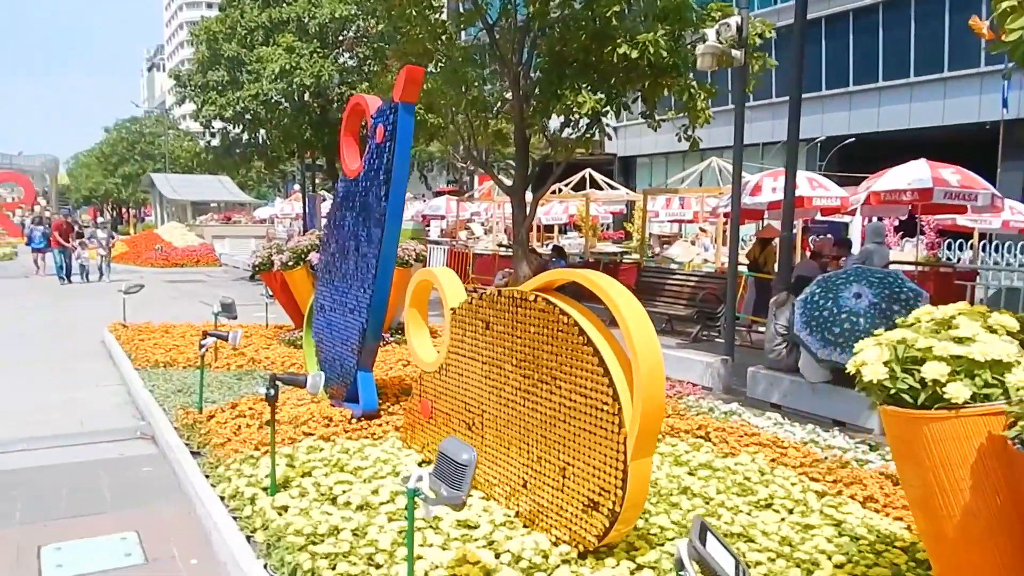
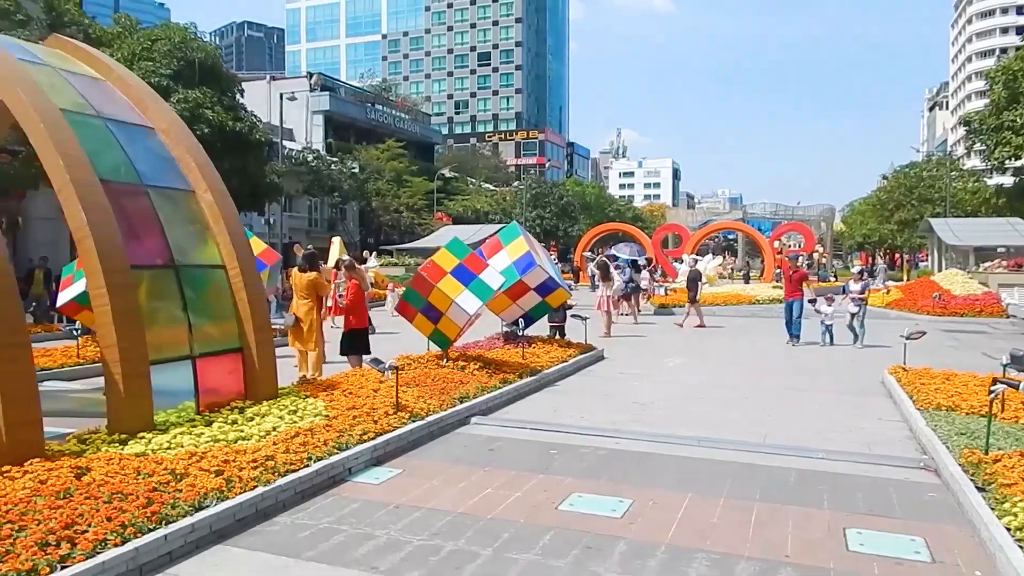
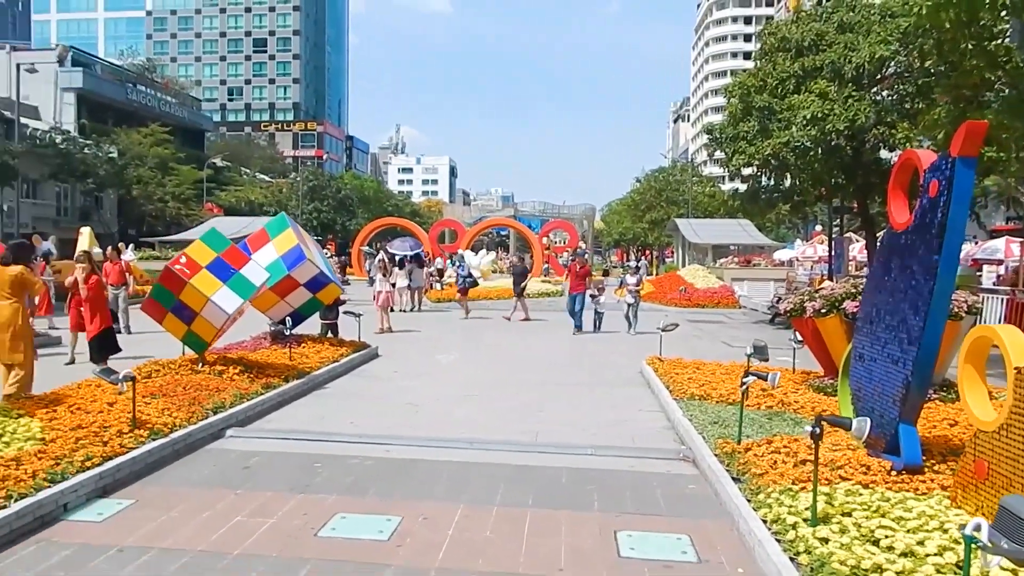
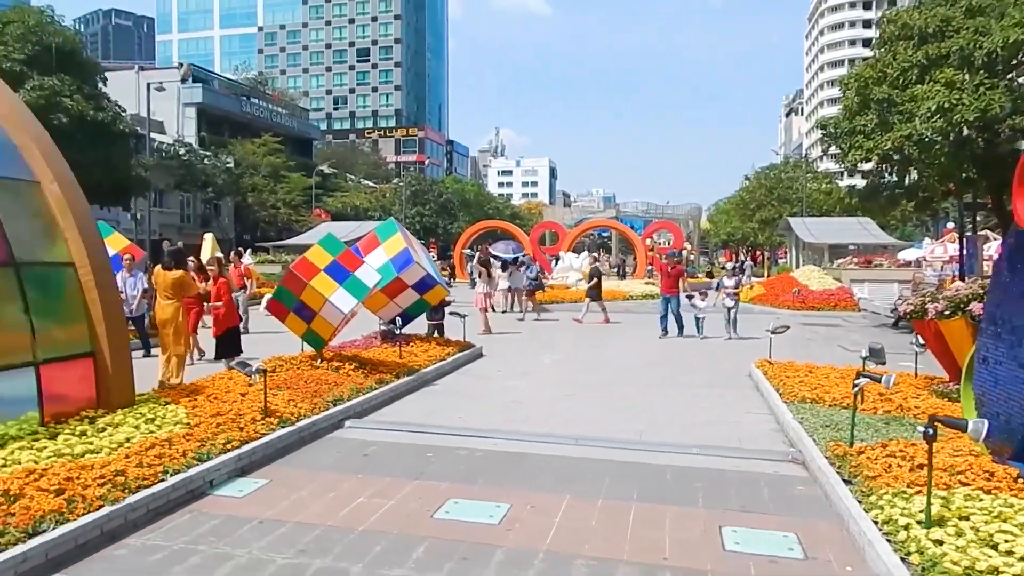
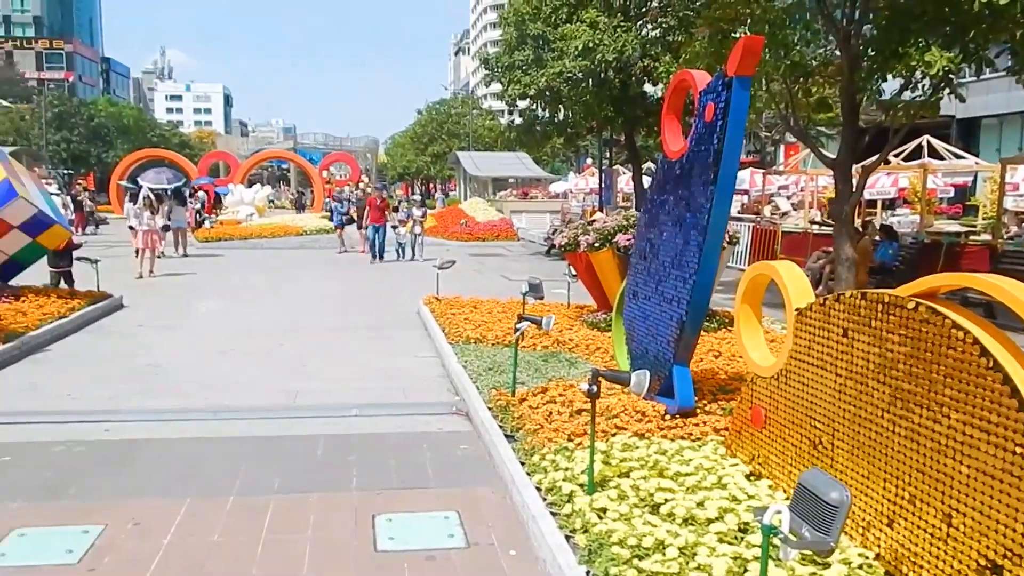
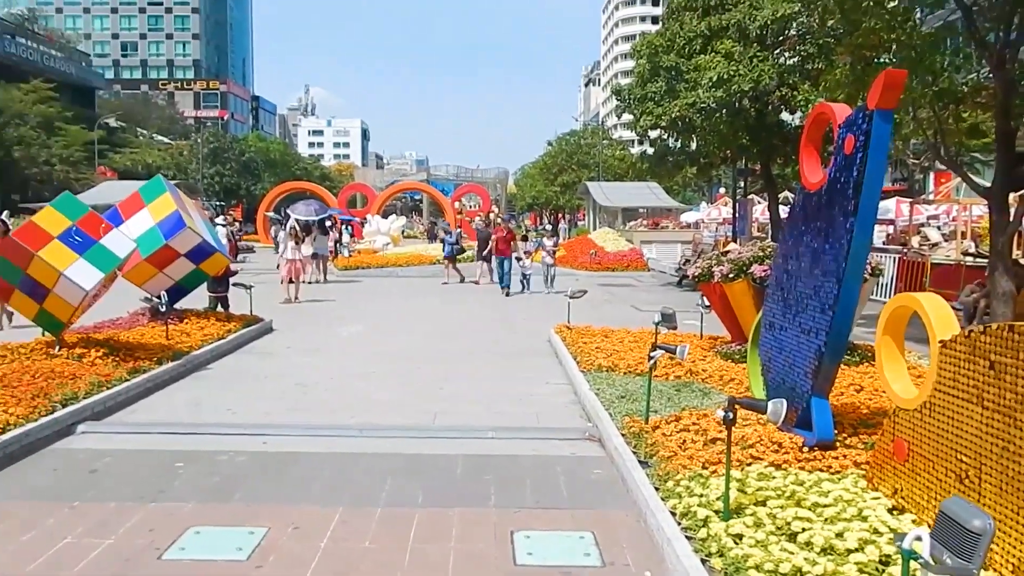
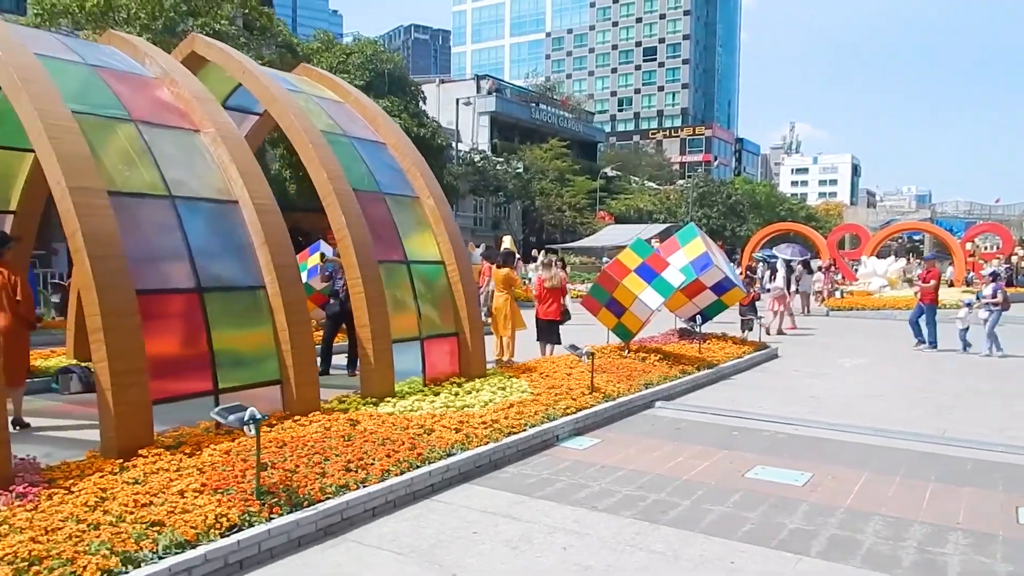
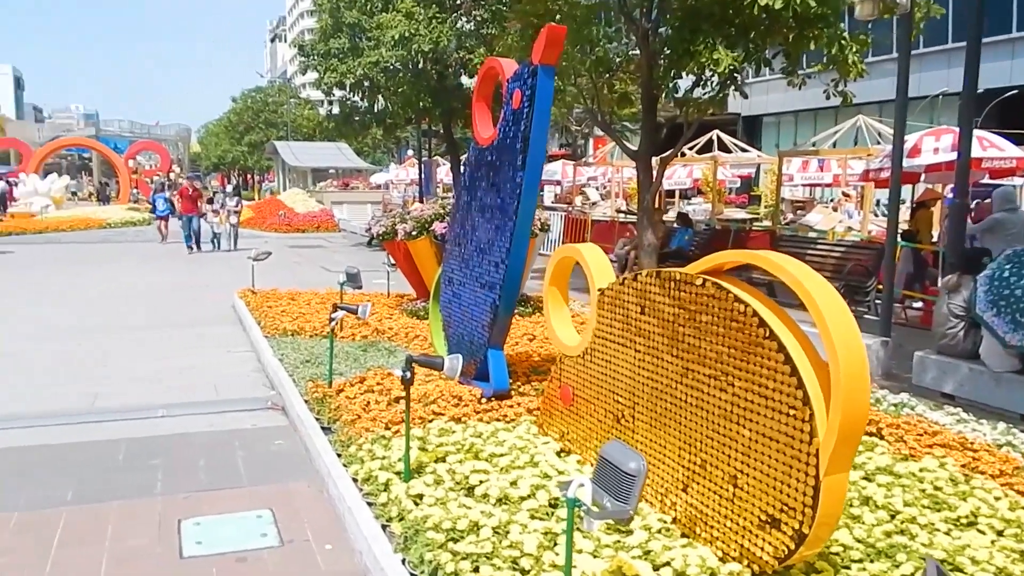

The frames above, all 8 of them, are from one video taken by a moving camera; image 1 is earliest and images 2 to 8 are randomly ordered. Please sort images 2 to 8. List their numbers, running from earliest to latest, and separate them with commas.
8, 5, 6, 3, 4, 2, 7
